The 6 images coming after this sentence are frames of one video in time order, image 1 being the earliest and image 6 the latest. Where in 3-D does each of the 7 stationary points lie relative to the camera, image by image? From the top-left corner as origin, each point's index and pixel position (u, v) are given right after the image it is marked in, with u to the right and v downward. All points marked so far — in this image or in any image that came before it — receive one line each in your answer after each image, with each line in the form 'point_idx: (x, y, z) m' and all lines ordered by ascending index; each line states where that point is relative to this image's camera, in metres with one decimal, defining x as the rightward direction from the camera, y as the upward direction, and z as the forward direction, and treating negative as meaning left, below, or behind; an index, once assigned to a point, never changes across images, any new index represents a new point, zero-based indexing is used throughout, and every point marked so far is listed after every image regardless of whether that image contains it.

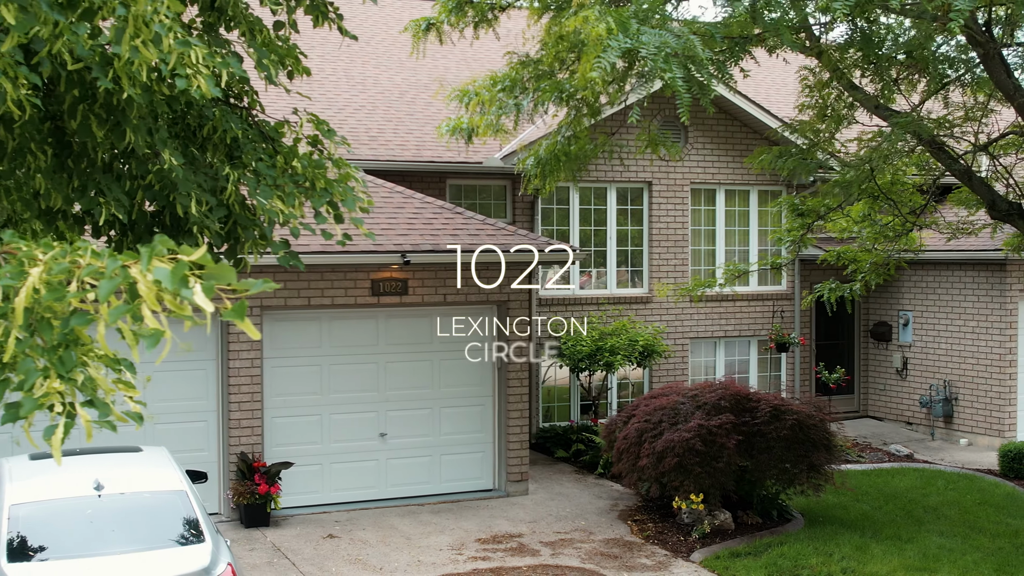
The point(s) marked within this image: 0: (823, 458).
0: (+3.3, -1.8, +10.1) m
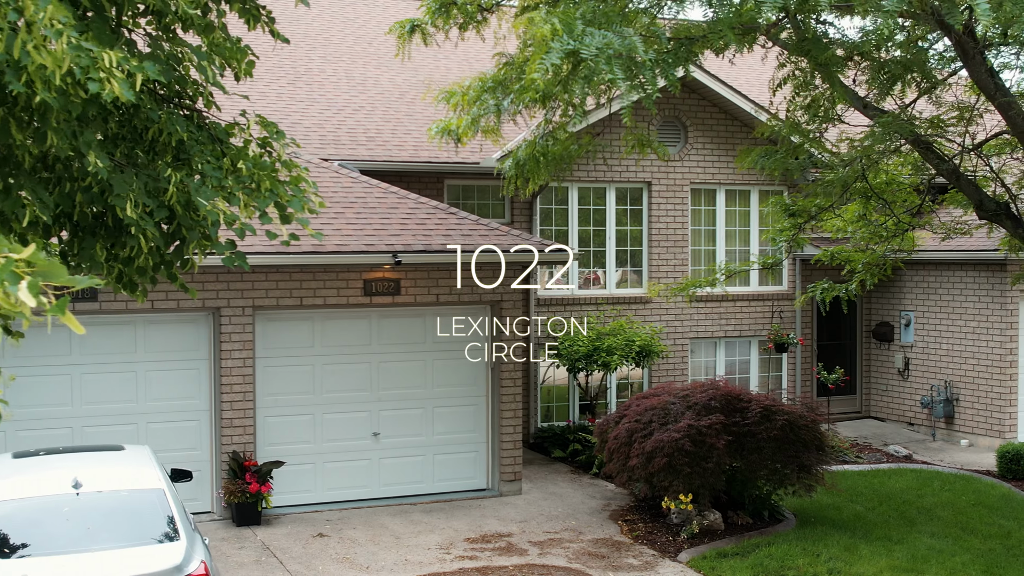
0: (+3.2, -1.8, +10.1) m
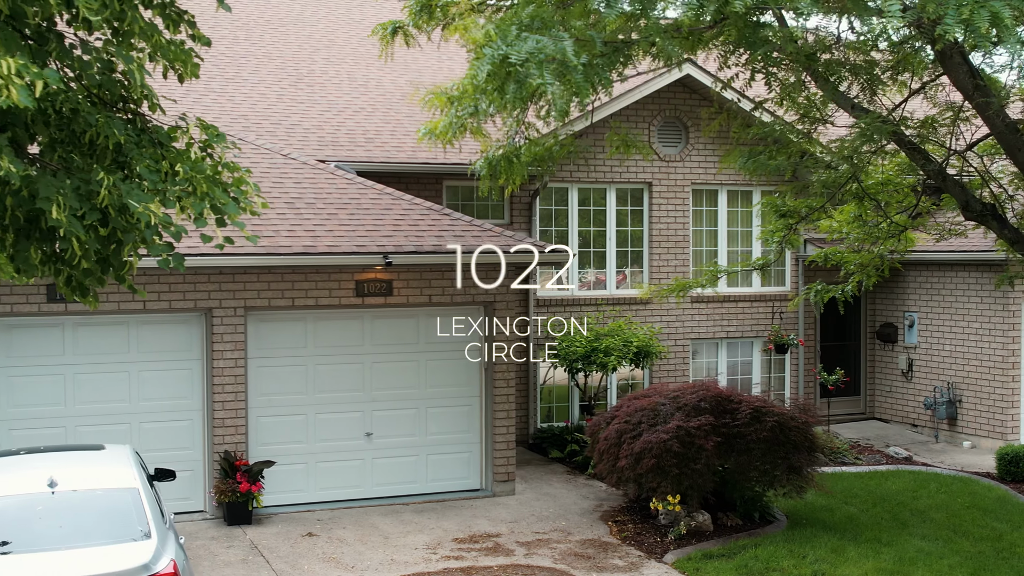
0: (+3.1, -1.8, +10.1) m
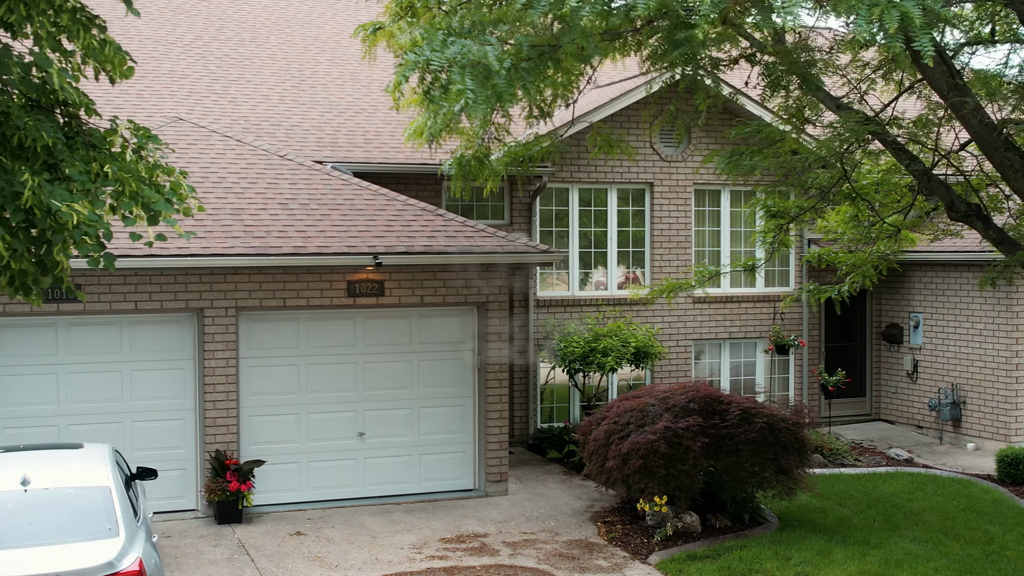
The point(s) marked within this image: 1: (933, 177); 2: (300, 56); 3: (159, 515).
0: (+3.0, -1.8, +10.0) m
1: (+3.7, +1.0, +8.5) m
2: (-4.0, +4.4, +17.9) m
3: (-3.9, -2.5, +10.5) m
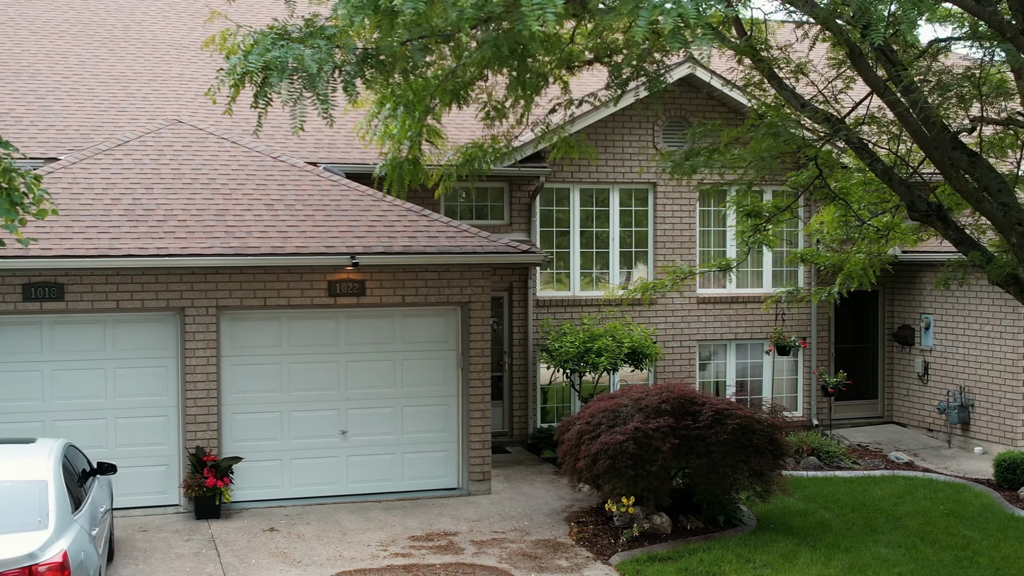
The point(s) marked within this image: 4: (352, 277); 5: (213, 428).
0: (+2.6, -1.8, +10.0) m
1: (+3.4, +1.0, +8.4) m
2: (-4.0, +4.4, +18.2) m
3: (-4.2, -2.5, +10.8) m
4: (-1.9, +0.1, +11.5) m
5: (-3.4, -1.6, +10.9) m
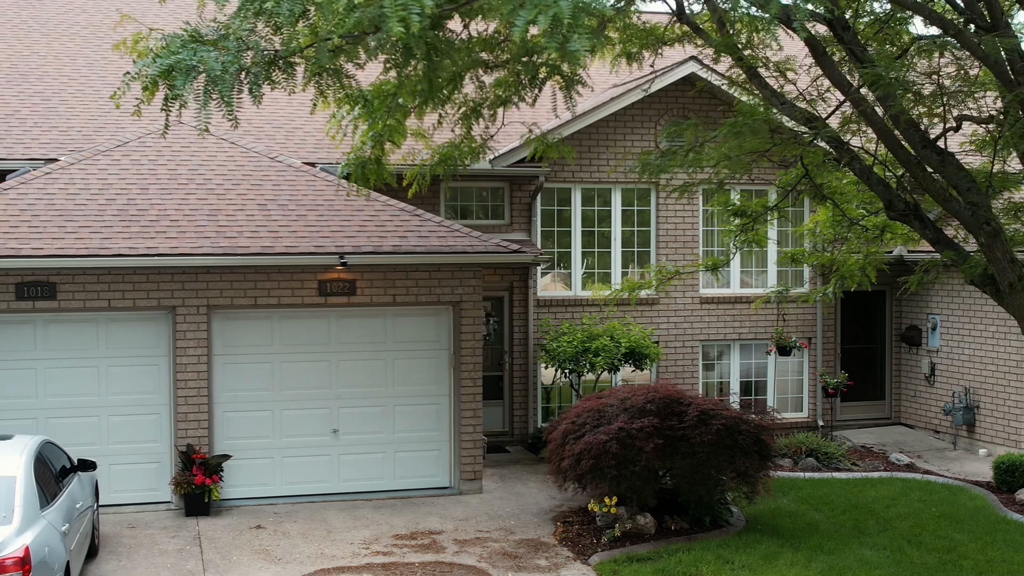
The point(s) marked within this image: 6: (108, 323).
0: (+2.5, -1.8, +9.9) m
1: (+3.2, +1.0, +8.3) m
2: (-3.9, +4.4, +18.3) m
3: (-4.4, -2.5, +10.9) m
4: (-2.1, +0.1, +11.5) m
5: (-3.6, -1.6, +11.0) m
6: (-4.6, -0.4, +11.0) m
